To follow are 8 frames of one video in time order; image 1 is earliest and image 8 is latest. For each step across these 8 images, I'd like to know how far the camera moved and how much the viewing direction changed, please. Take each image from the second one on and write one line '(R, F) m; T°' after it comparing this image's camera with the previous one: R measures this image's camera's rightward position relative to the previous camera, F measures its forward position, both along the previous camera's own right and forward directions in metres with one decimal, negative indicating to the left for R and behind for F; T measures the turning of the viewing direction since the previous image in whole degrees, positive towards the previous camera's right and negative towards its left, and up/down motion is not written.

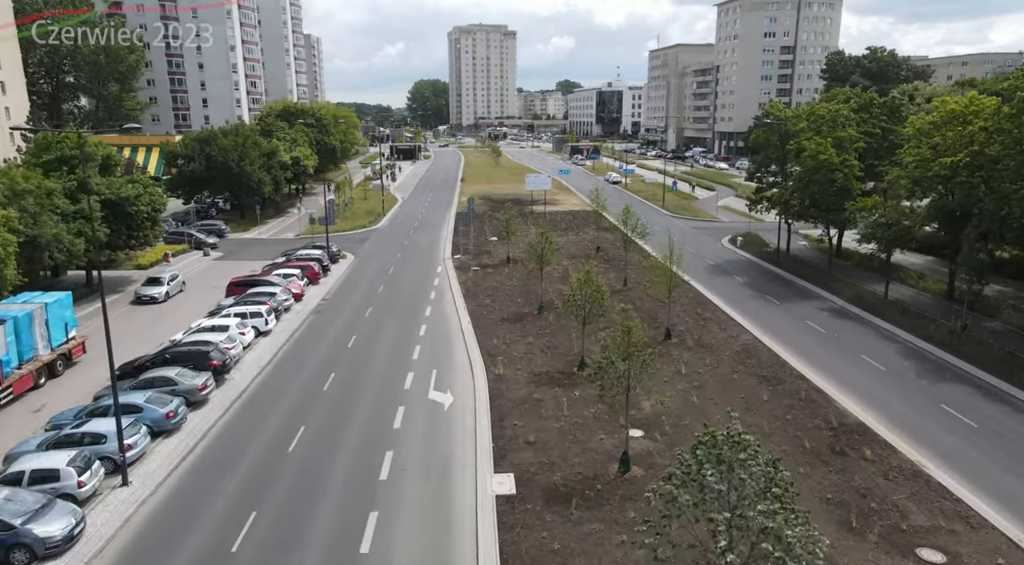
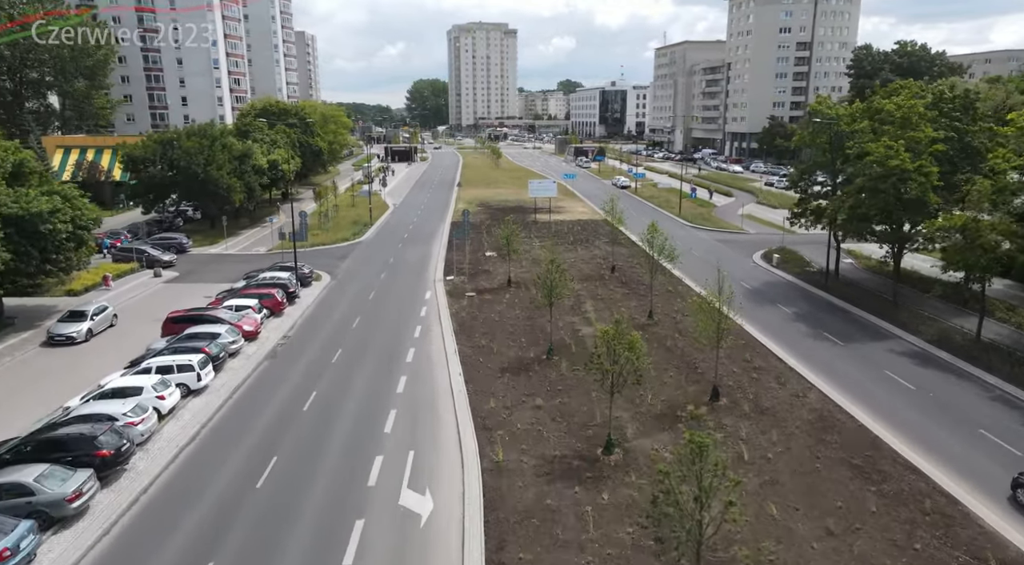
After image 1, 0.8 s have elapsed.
(-0.1, +6.5) m; 0°
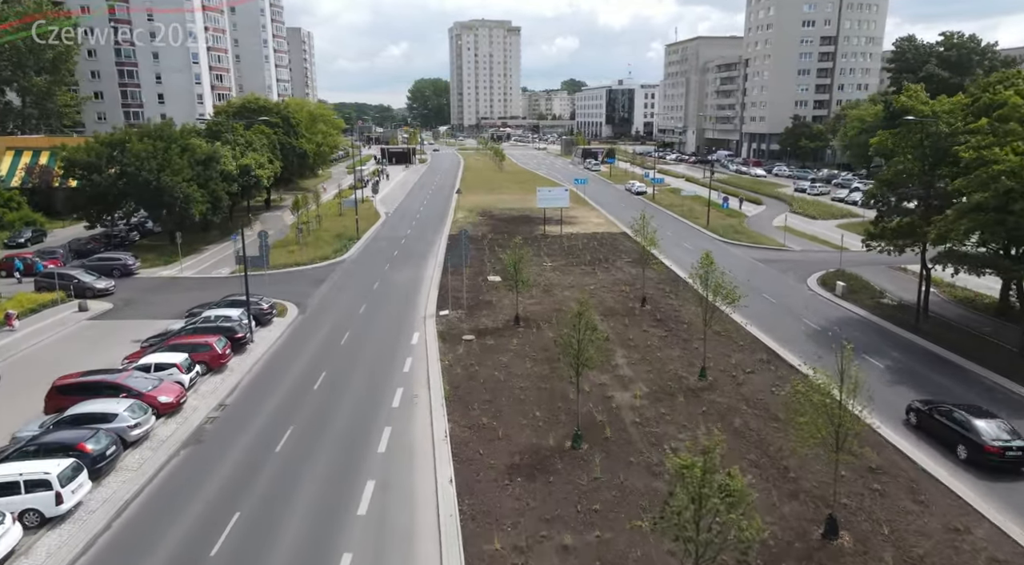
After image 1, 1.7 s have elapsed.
(-0.3, +7.5) m; 0°
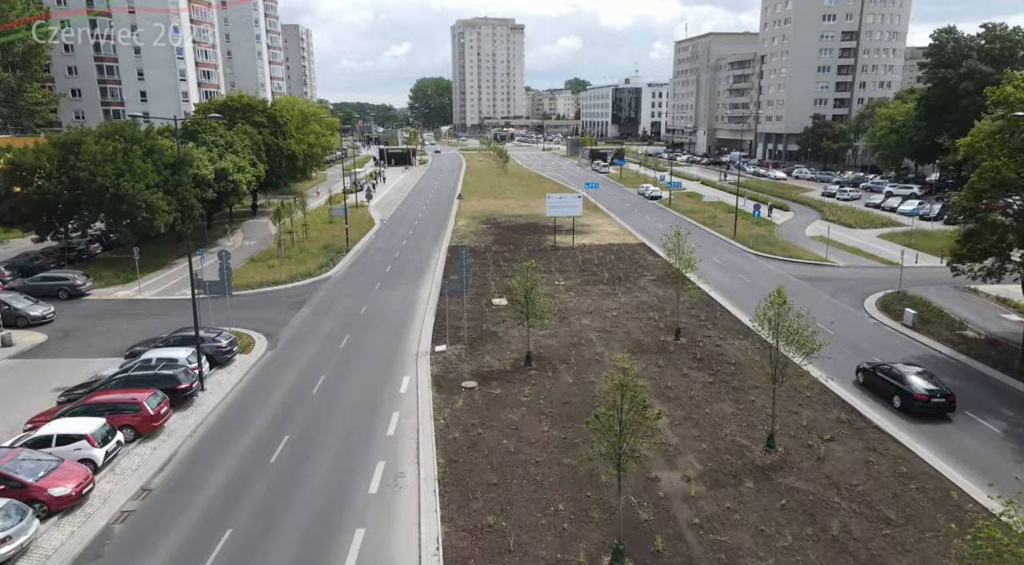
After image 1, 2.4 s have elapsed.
(-0.3, +5.4) m; 0°
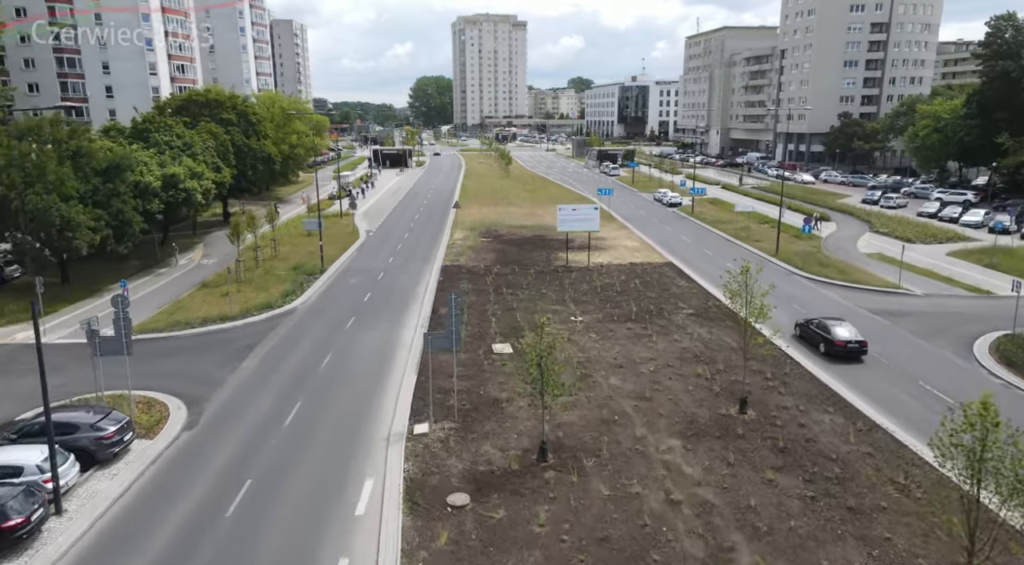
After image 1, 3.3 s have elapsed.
(-0.2, +7.5) m; 0°
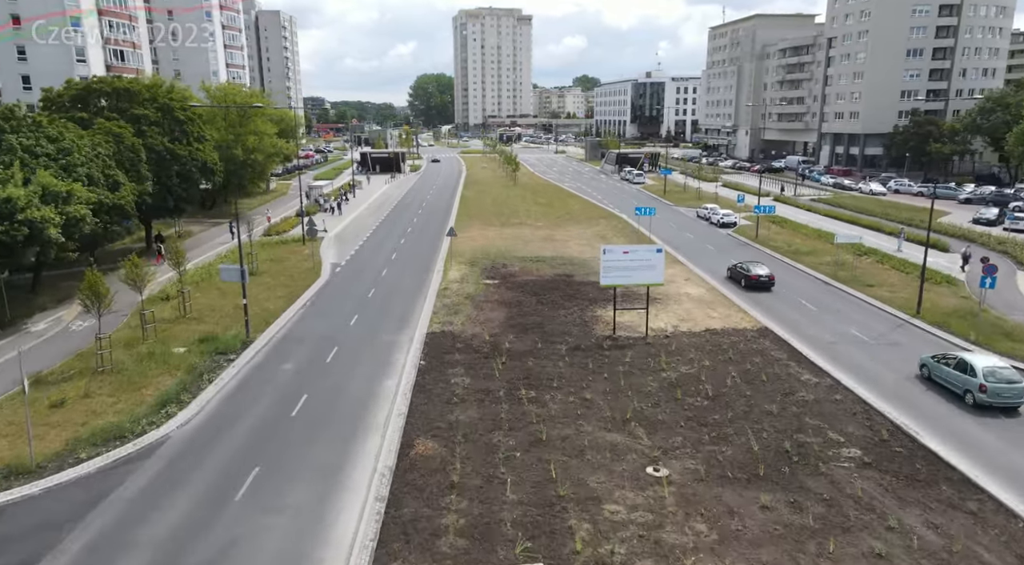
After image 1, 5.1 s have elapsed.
(-0.7, +14.1) m; 0°
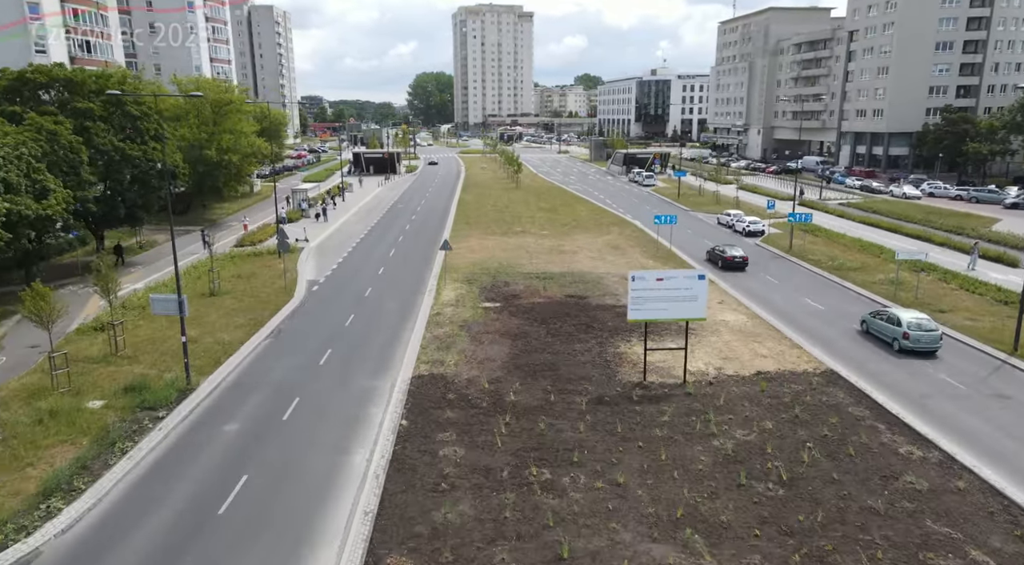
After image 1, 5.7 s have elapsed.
(-0.2, +5.6) m; 0°
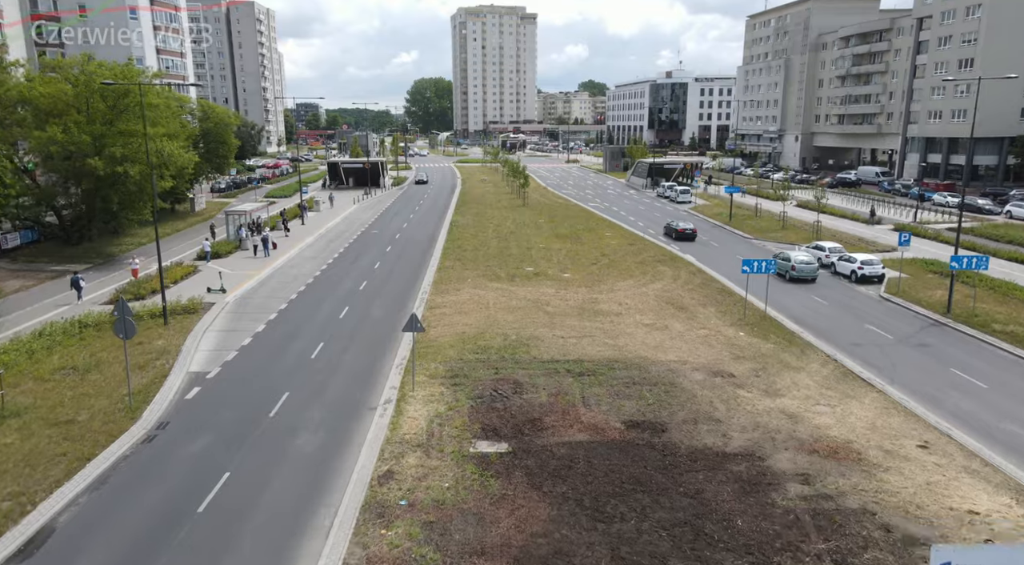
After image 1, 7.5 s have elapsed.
(-0.4, +15.2) m; 0°
